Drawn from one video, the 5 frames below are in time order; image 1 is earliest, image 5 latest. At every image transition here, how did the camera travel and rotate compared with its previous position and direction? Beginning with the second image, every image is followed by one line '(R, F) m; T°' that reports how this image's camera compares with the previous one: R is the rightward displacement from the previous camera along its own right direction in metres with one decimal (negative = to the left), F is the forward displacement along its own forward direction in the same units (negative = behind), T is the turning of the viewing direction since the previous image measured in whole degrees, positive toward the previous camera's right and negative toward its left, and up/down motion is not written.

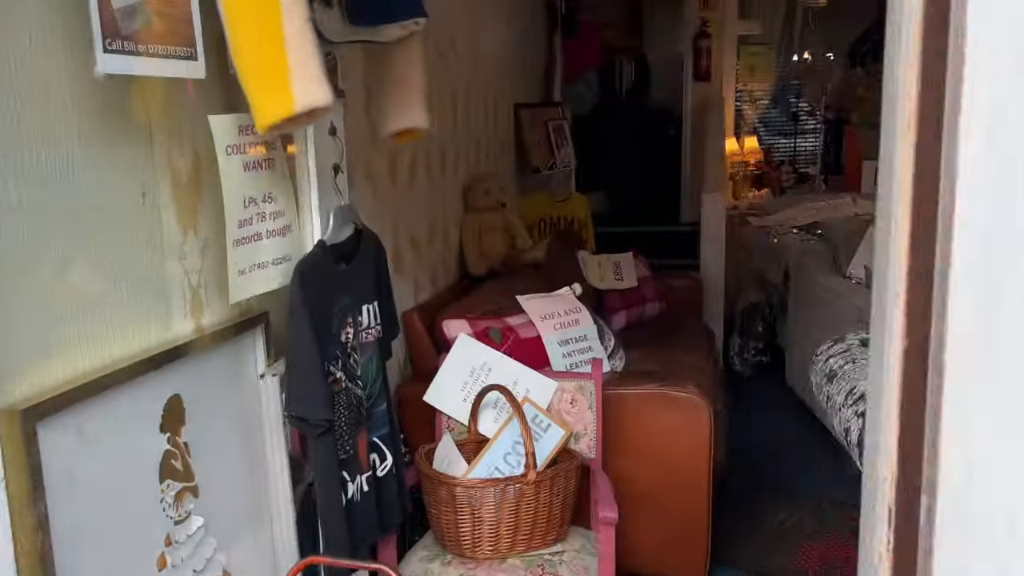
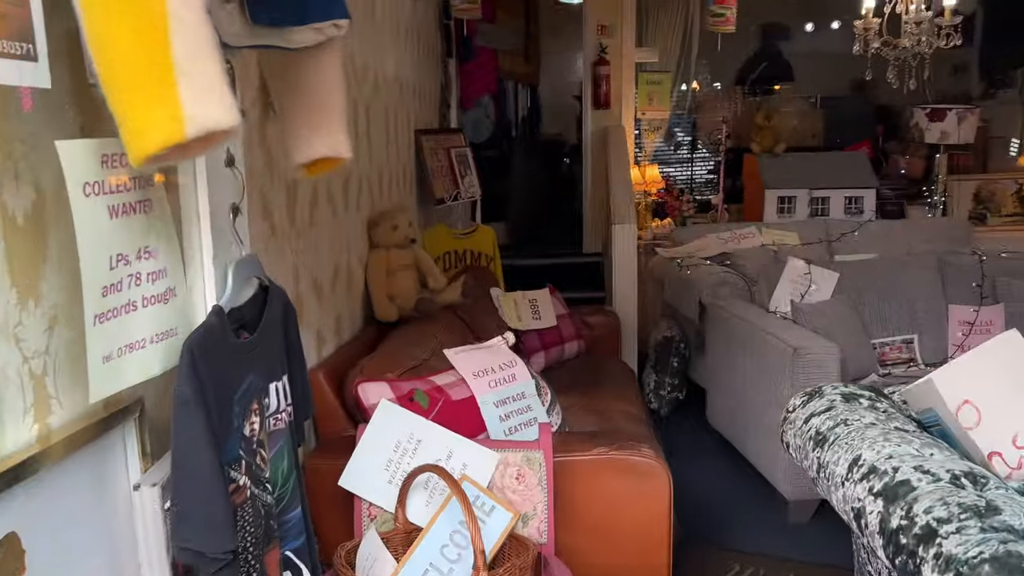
(-0.1, +0.3) m; +8°
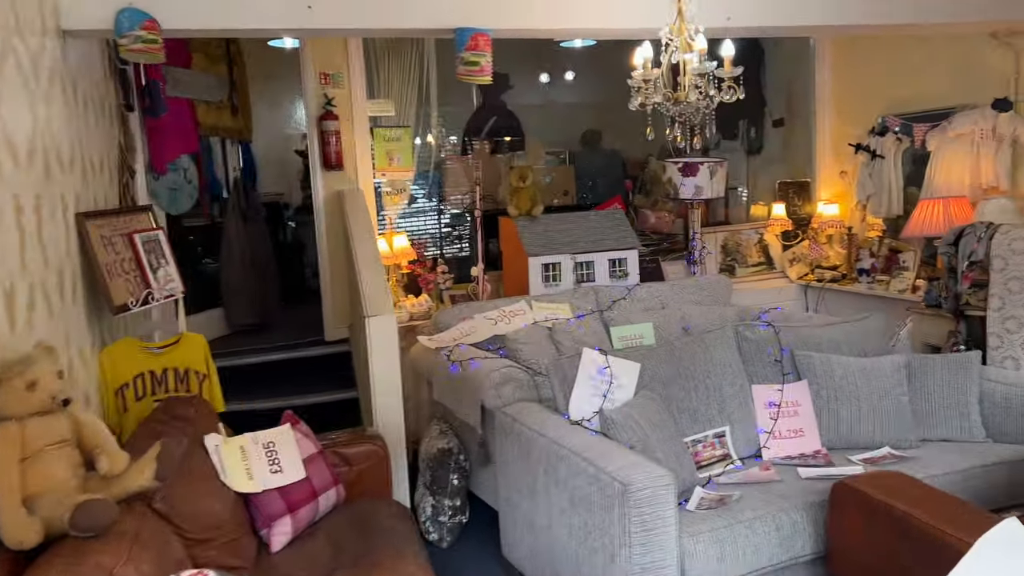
(0.0, +0.8) m; +19°
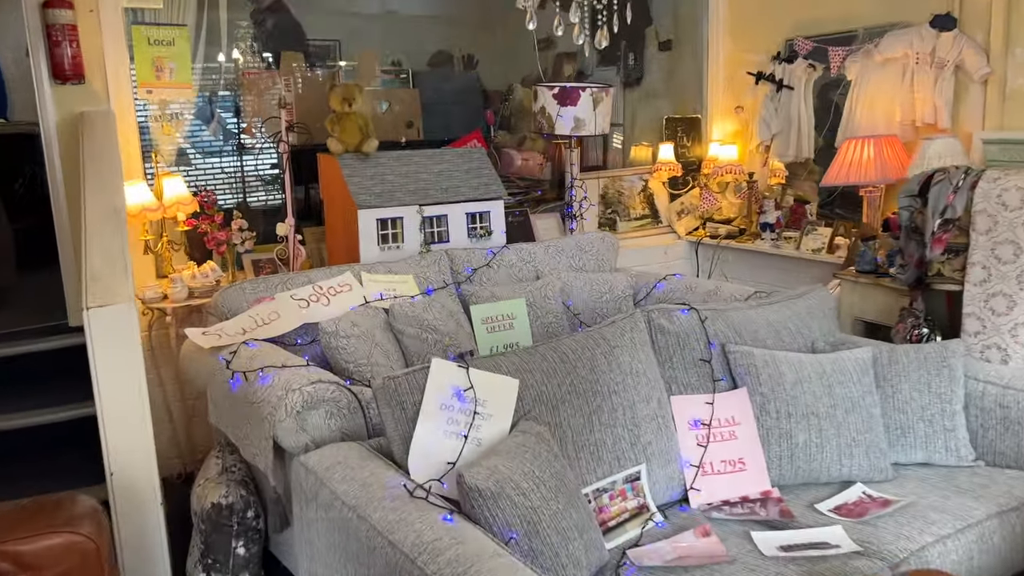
(+0.1, +1.0) m; +10°
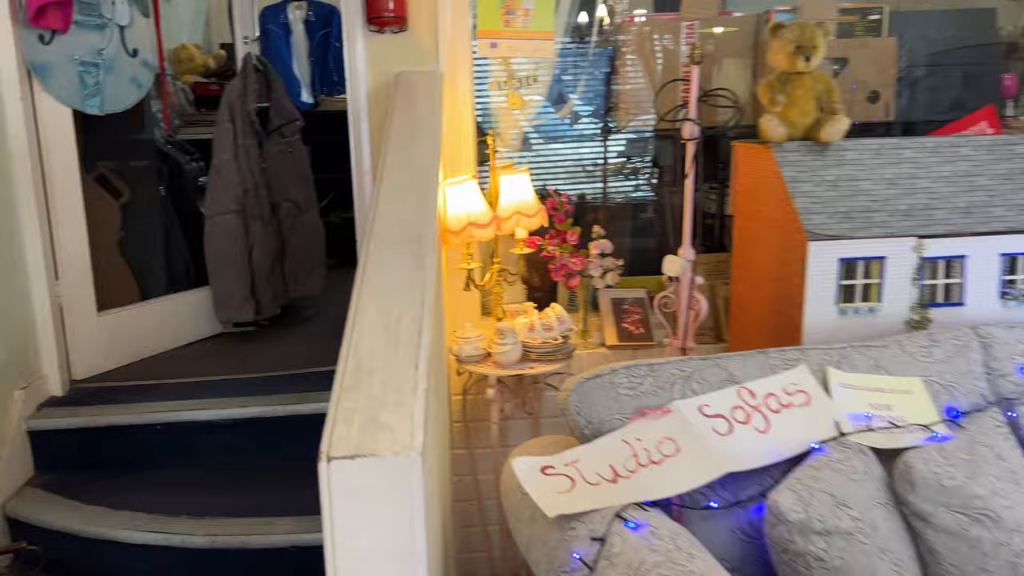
(-0.5, +1.2) m; -22°
